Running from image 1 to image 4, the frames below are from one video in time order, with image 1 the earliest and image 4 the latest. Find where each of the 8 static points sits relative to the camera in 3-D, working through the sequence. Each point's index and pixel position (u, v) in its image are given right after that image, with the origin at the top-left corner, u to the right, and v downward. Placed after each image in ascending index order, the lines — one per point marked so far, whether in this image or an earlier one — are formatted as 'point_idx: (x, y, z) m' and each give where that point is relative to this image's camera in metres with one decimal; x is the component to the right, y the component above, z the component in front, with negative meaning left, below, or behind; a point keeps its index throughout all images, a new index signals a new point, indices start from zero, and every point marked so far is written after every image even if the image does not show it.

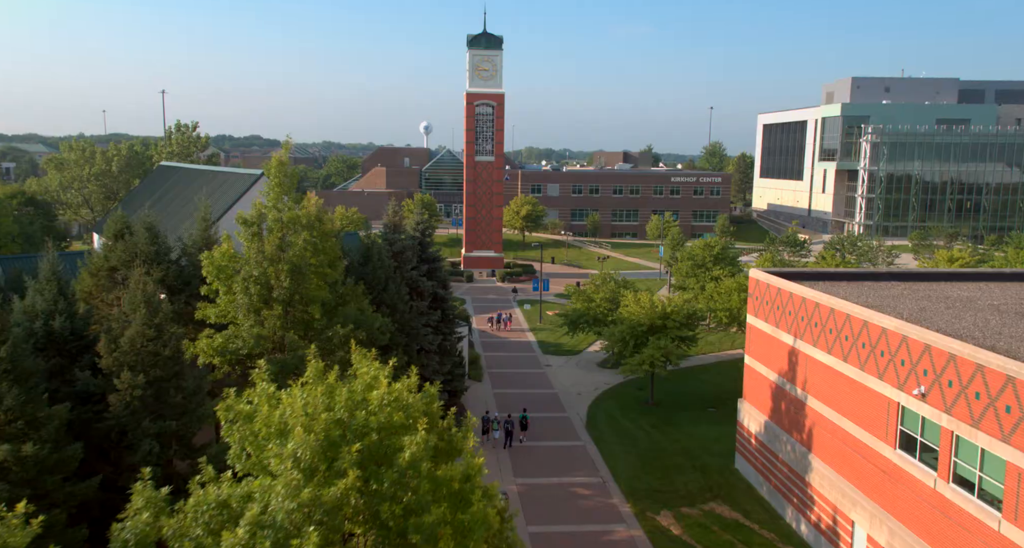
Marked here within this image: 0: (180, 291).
0: (-8.6, -0.4, +19.4) m
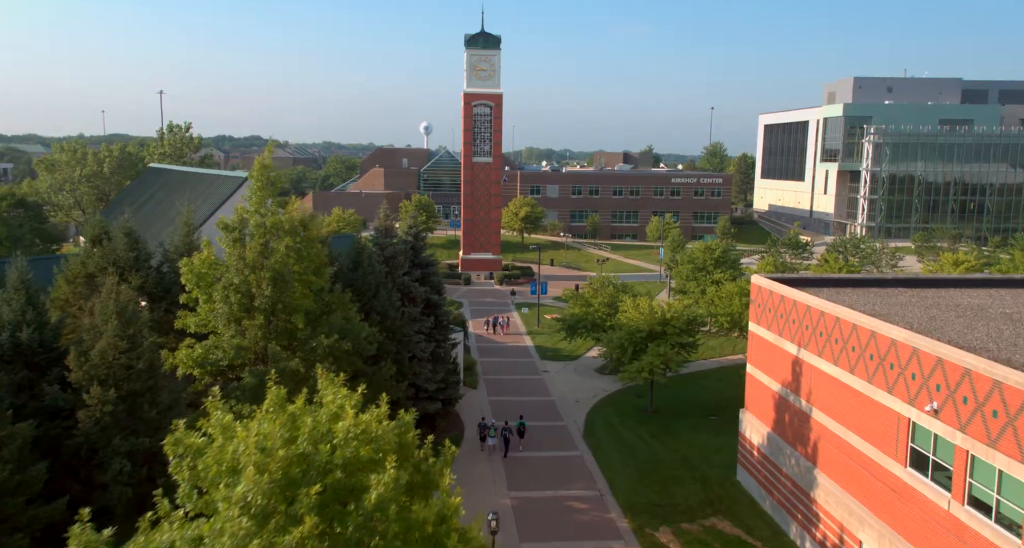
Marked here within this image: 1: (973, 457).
0: (-8.8, -0.6, +18.7) m
1: (+7.8, -3.1, +12.6) m
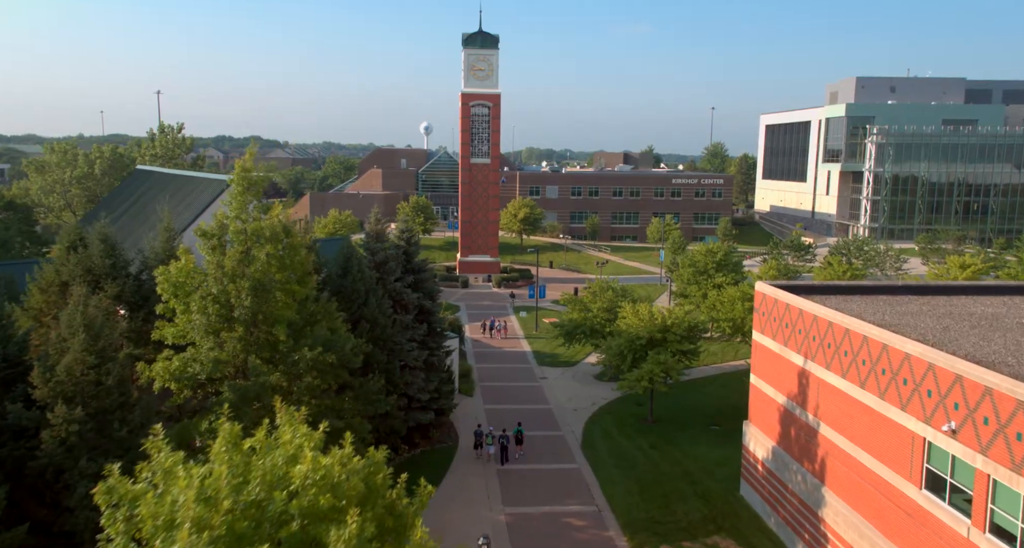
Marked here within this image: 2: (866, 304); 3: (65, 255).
0: (-9.0, -0.8, +17.9) m
1: (+7.6, -3.3, +11.8) m
2: (+9.0, -0.8, +19.1) m
3: (-10.7, +0.5, +17.9) m
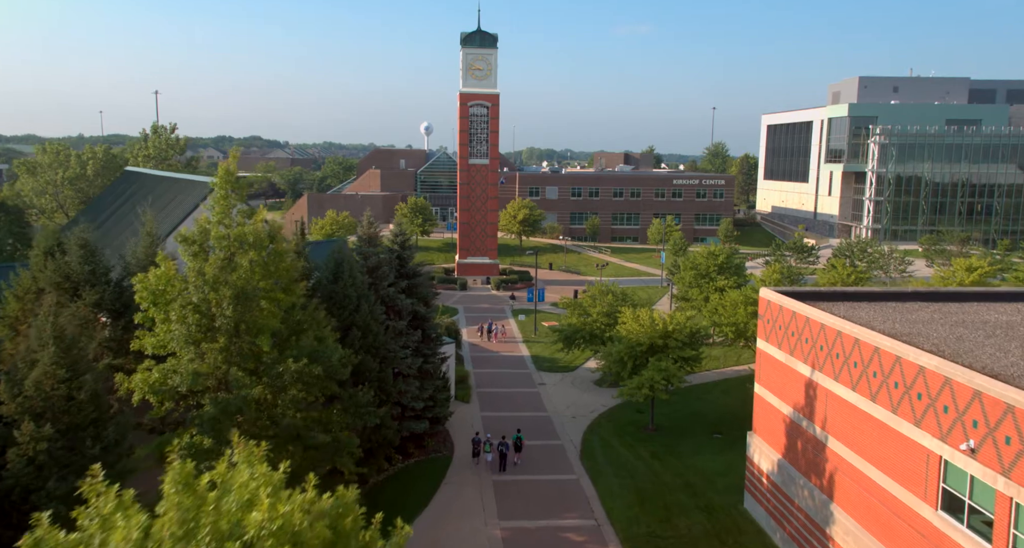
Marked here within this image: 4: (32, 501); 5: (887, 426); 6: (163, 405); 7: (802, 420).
0: (-9.1, -1.0, +17.3) m
1: (+7.5, -3.4, +11.1) m
2: (+8.9, -0.9, +18.4) m
3: (-10.8, +0.3, +17.2) m
4: (-7.7, -3.6, +12.0) m
5: (+7.1, -2.9, +14.2) m
6: (-7.0, -2.6, +15.1) m
7: (+6.7, -3.4, +17.3) m
